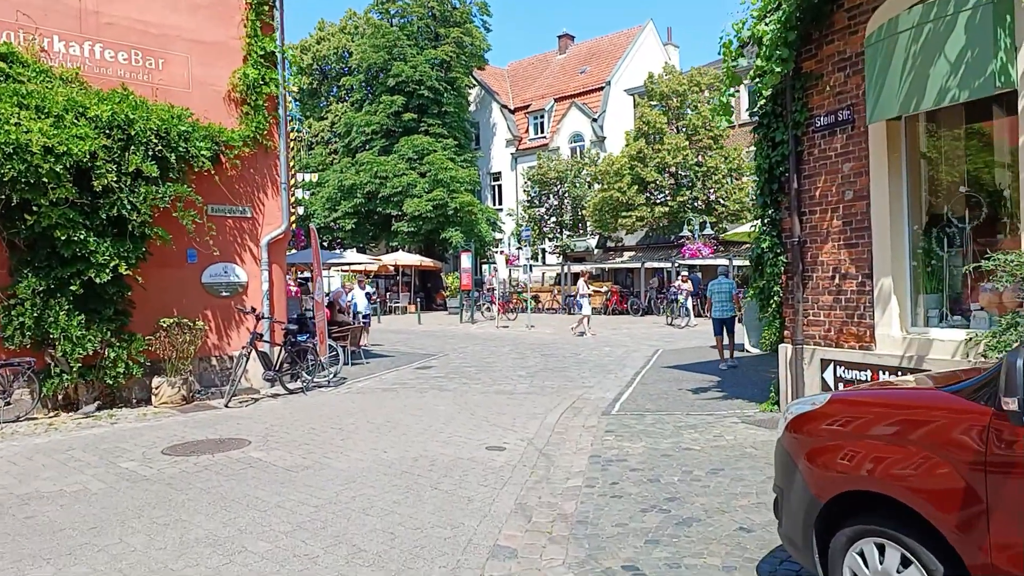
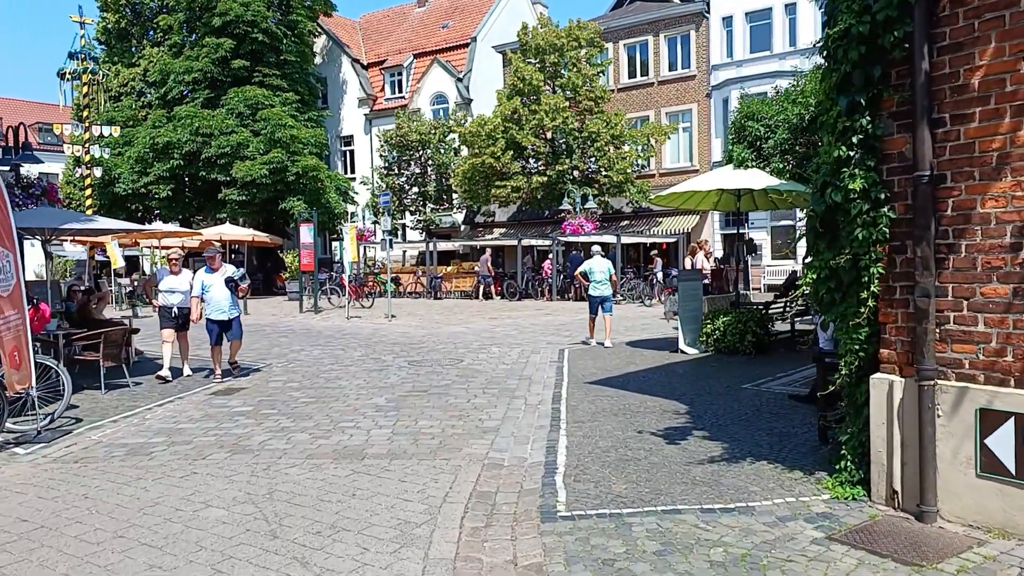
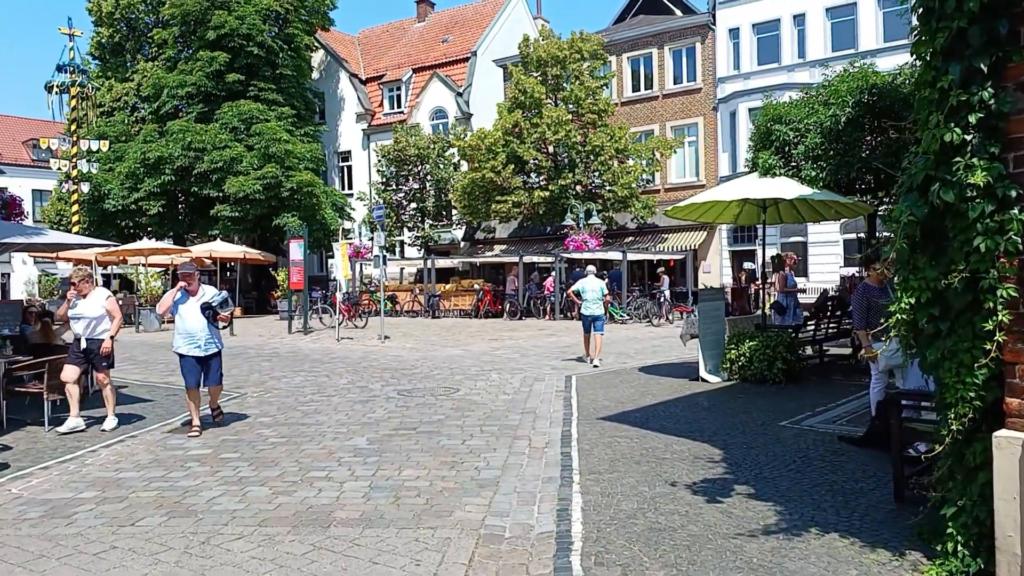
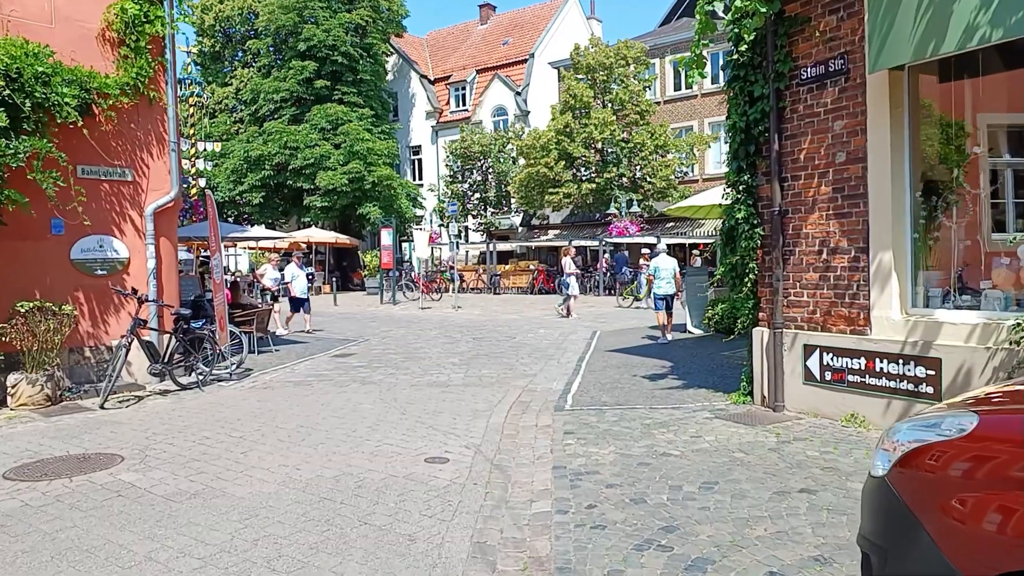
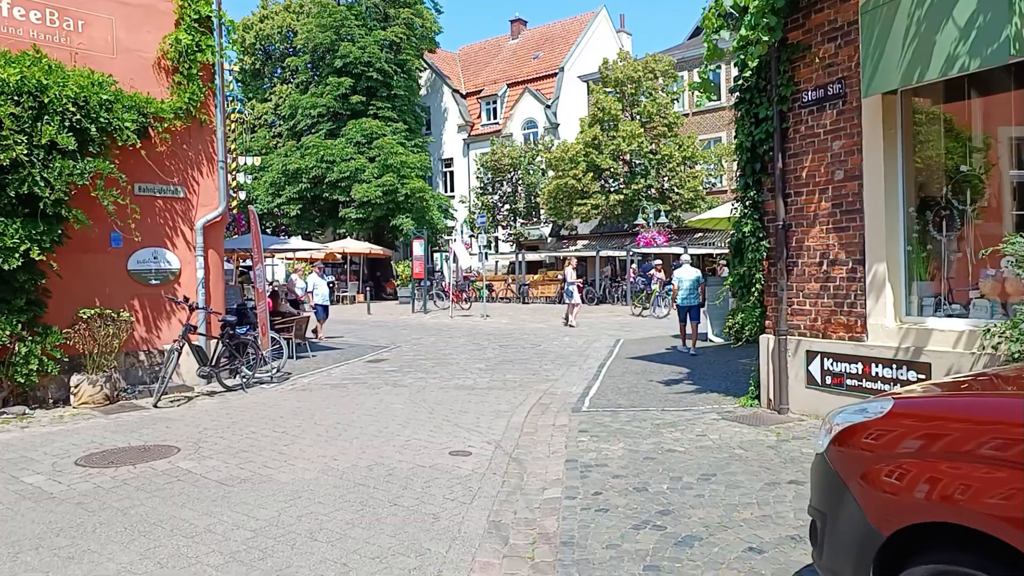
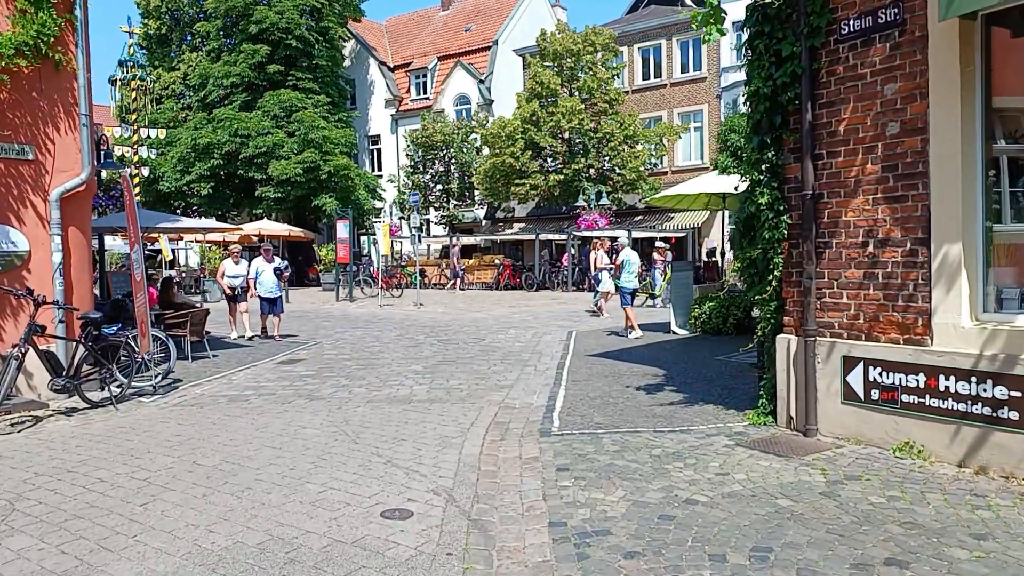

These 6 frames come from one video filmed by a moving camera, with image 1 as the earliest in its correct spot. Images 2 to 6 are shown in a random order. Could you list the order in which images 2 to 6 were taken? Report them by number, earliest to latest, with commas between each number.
5, 4, 6, 2, 3
